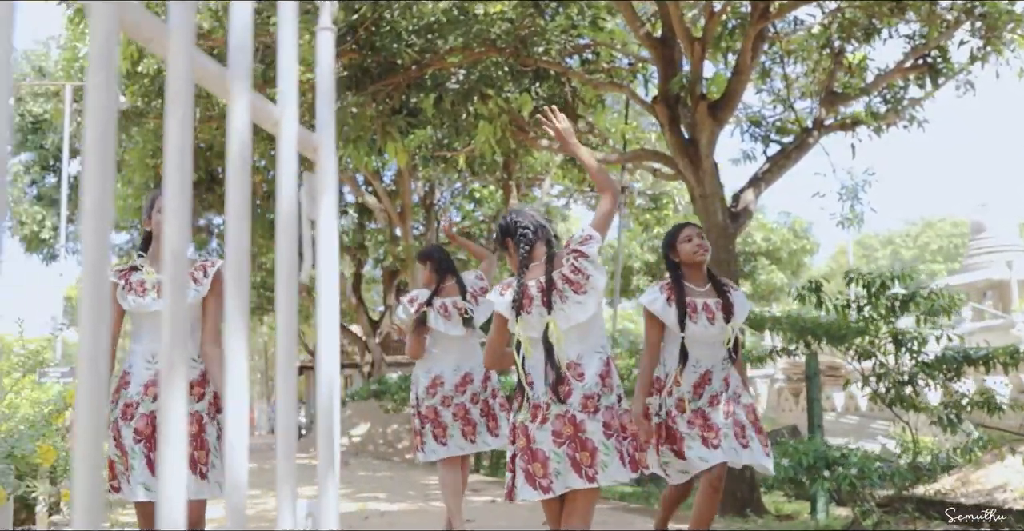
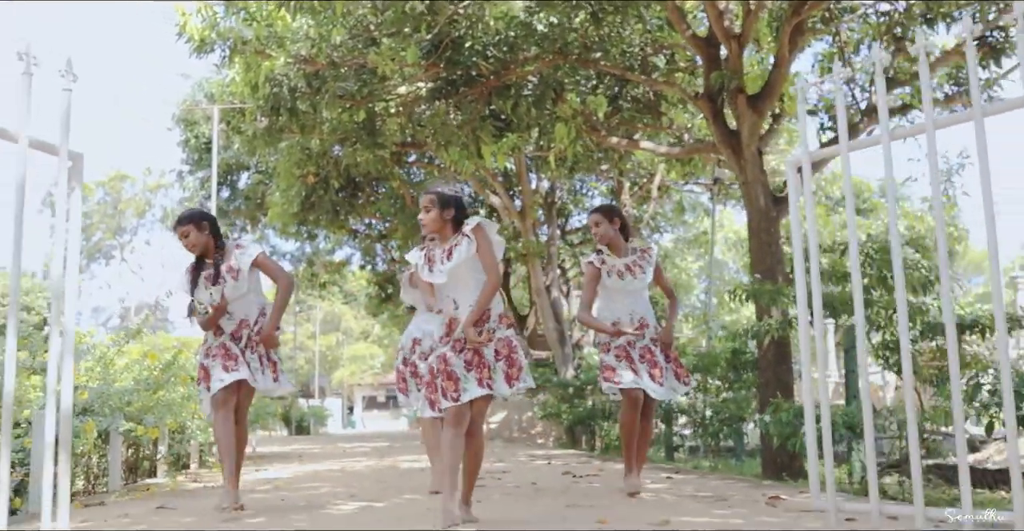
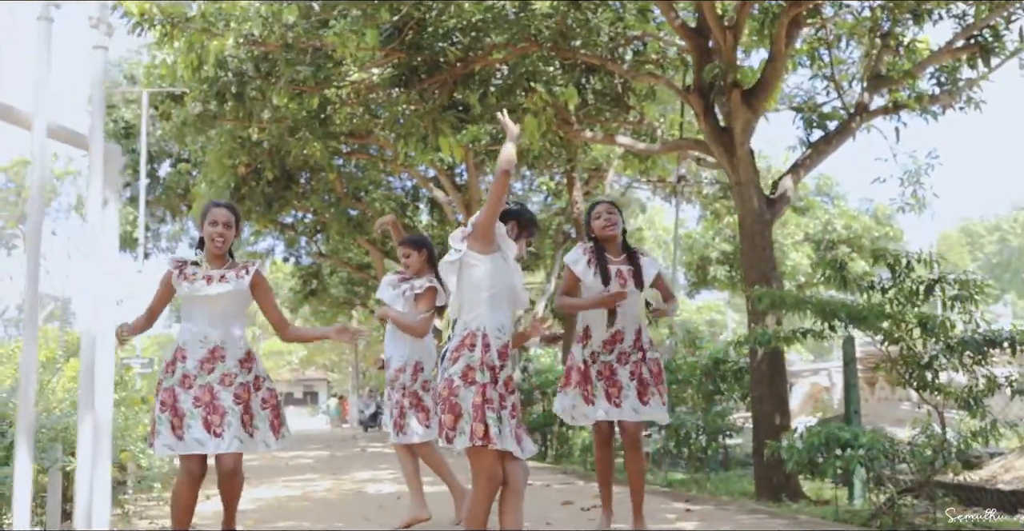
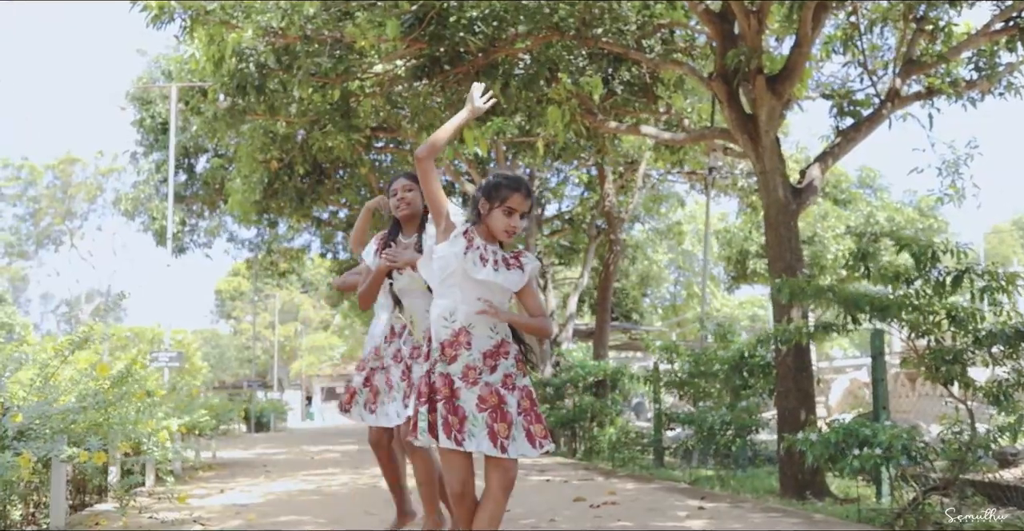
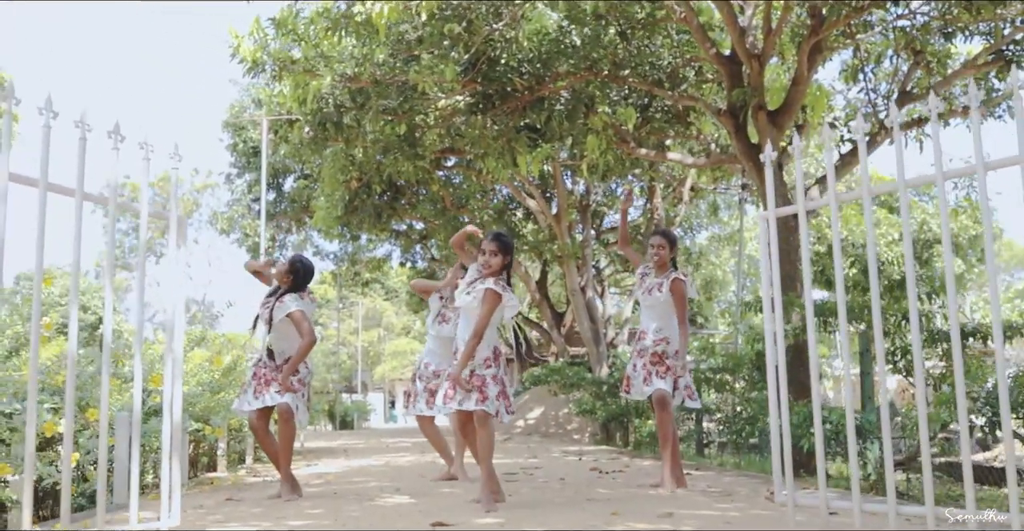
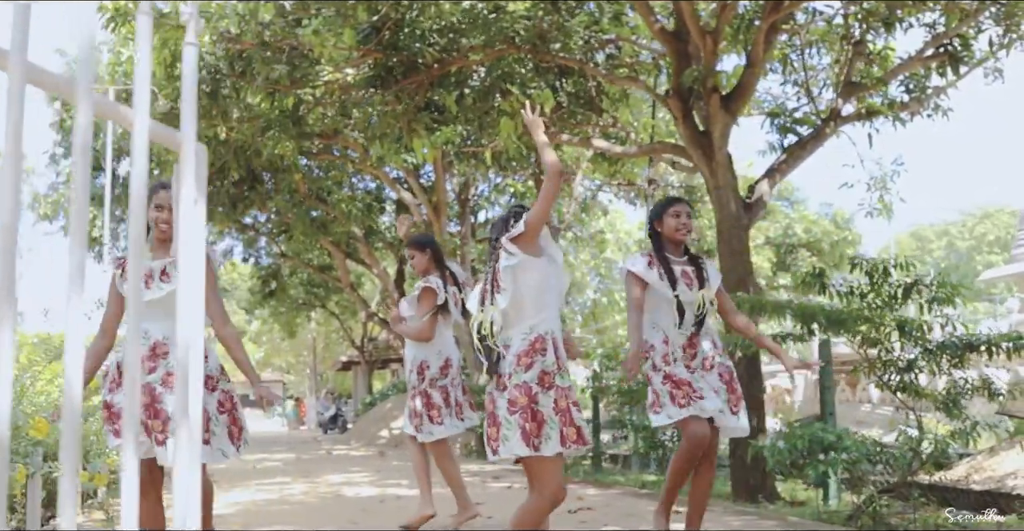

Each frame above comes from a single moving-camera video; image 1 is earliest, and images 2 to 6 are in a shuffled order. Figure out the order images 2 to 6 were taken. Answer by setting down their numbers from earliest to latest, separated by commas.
6, 3, 4, 2, 5
